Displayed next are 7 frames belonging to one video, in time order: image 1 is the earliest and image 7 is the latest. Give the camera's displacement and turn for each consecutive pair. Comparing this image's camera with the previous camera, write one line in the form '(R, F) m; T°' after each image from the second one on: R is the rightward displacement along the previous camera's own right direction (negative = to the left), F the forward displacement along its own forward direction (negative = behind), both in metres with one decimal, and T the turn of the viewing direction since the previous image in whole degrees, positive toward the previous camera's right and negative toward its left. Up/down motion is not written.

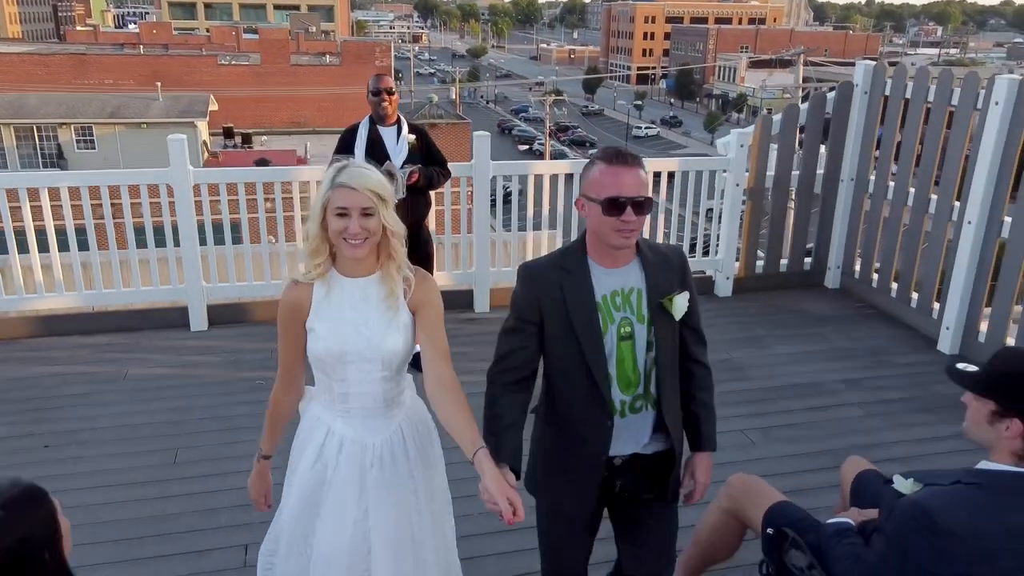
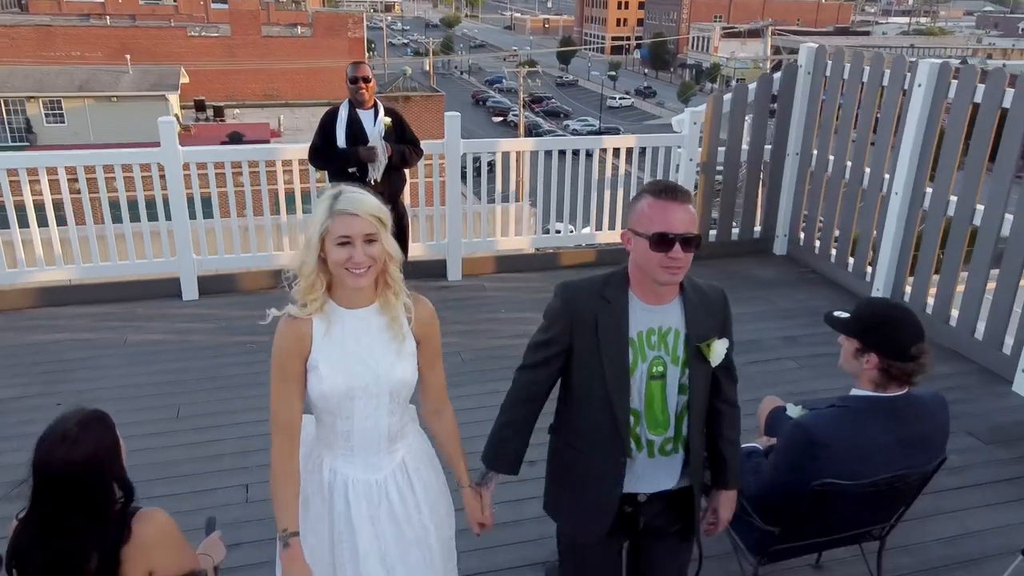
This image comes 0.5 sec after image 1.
(0.0, -0.4) m; +2°
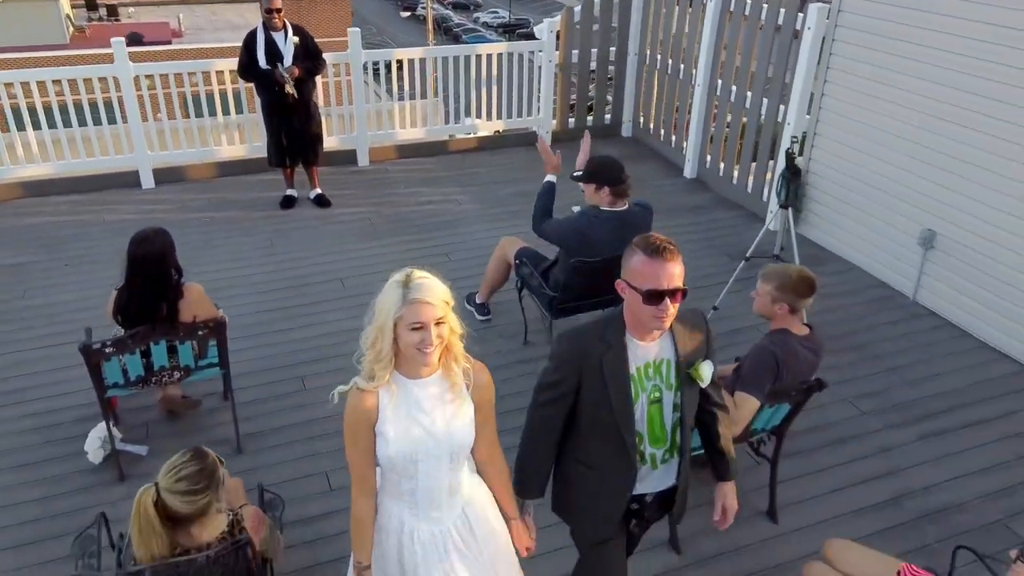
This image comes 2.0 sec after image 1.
(+0.2, -1.5) m; +5°
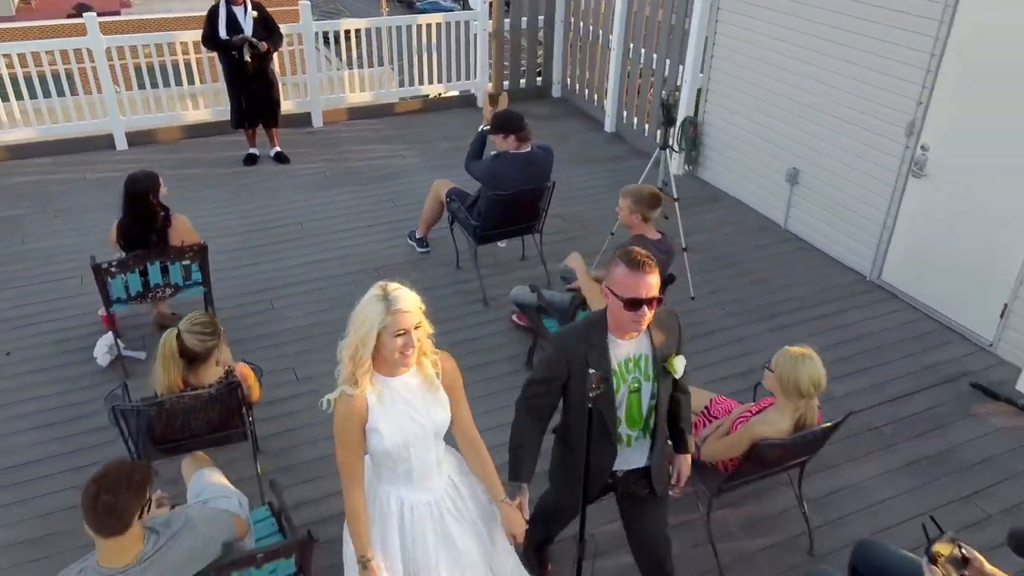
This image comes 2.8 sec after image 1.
(+0.2, -0.9) m; +3°
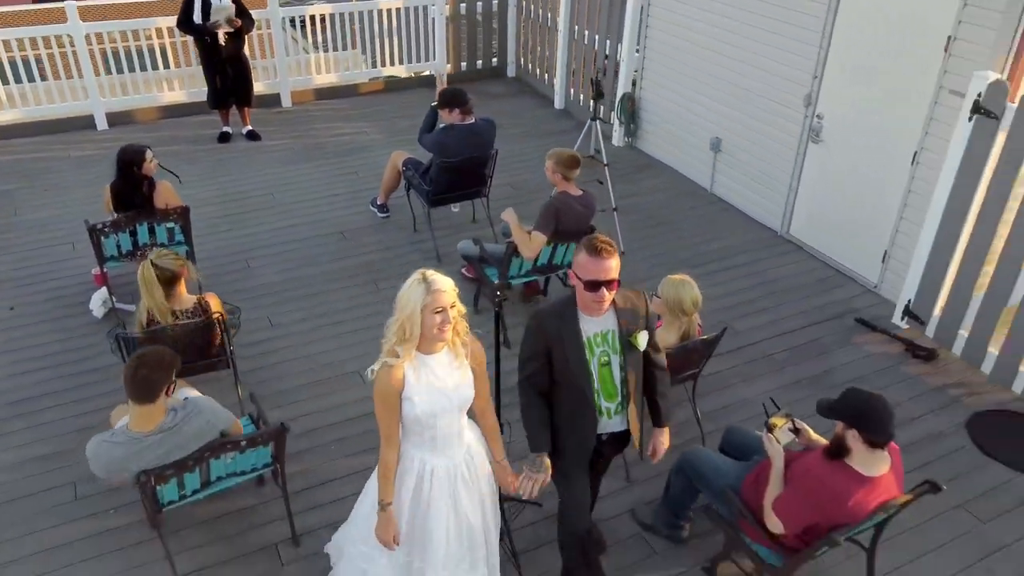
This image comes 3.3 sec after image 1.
(+0.2, -0.6) m; +2°
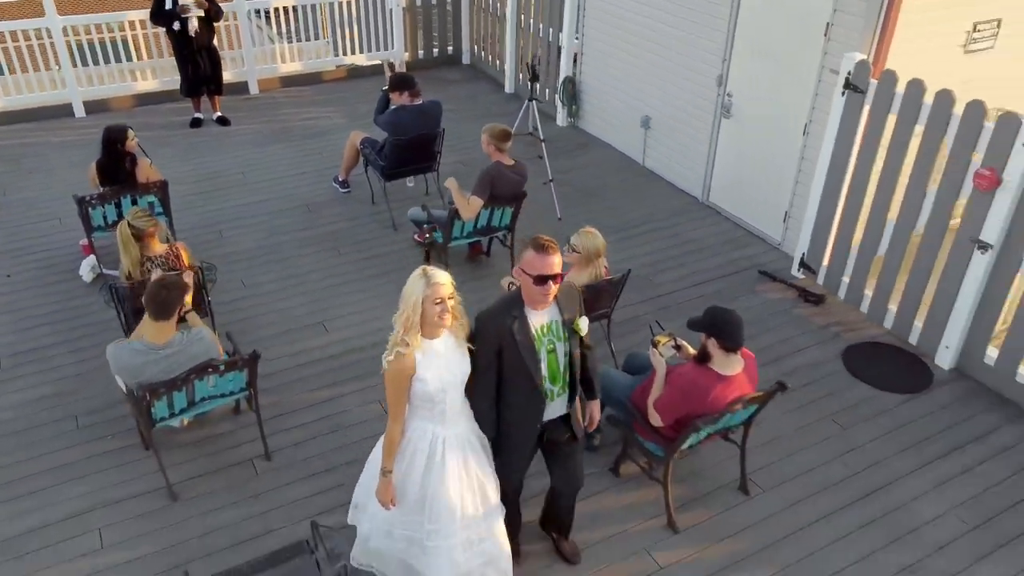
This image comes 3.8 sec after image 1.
(+0.2, -0.7) m; +2°
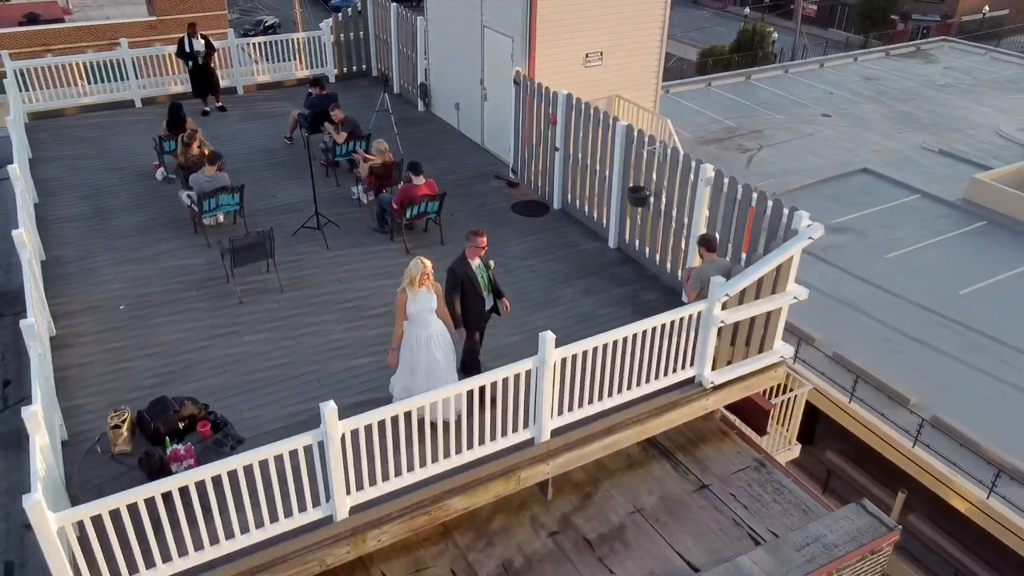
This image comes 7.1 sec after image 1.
(+1.8, -5.7) m; +1°
